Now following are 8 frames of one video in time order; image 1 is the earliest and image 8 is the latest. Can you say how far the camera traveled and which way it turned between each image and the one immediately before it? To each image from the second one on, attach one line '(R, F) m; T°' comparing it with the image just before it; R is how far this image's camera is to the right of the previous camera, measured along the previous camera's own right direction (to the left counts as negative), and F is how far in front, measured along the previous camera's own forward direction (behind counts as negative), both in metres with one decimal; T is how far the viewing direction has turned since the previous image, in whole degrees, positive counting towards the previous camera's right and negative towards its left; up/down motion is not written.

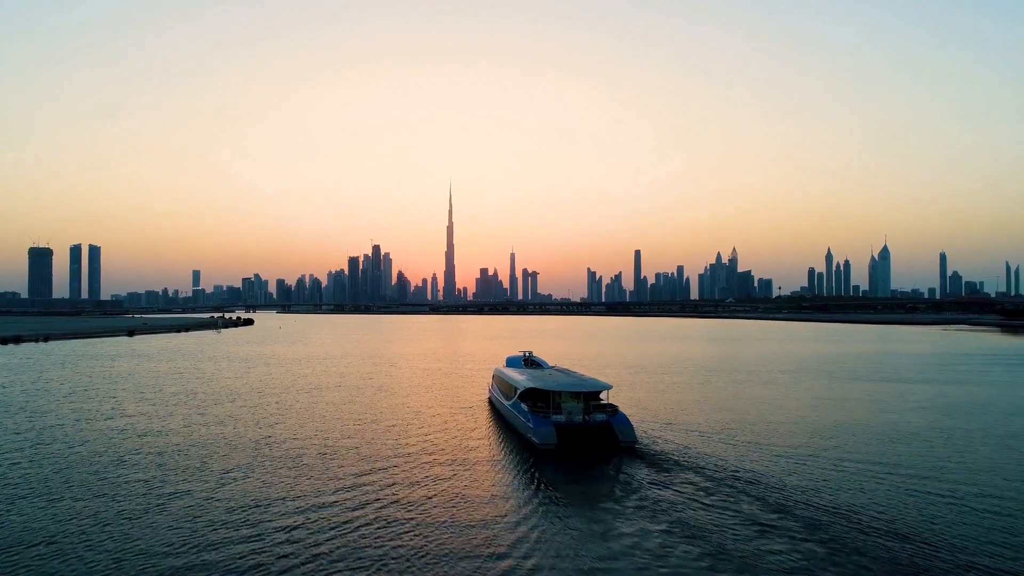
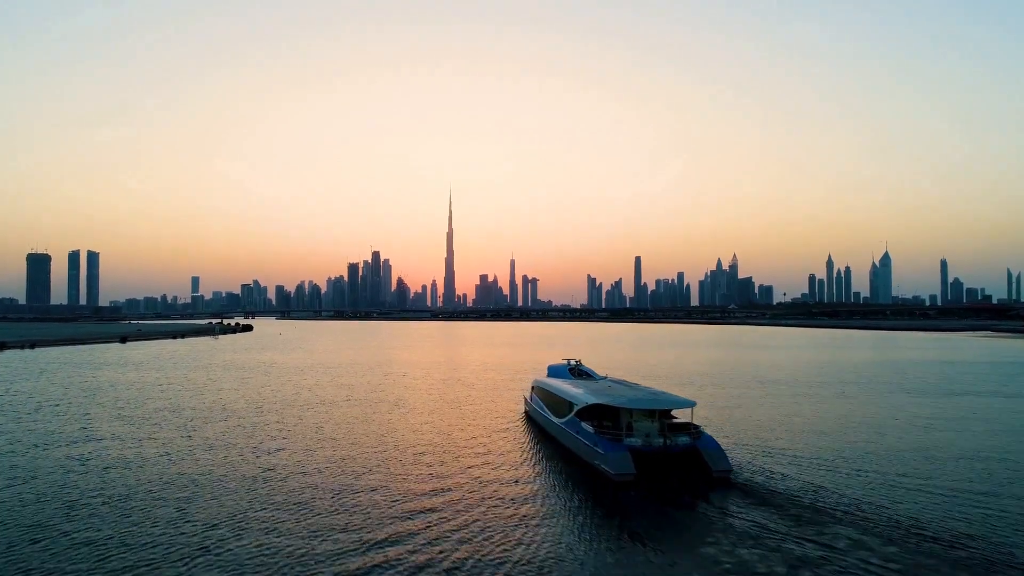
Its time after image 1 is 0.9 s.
(-2.4, +6.3) m; 0°
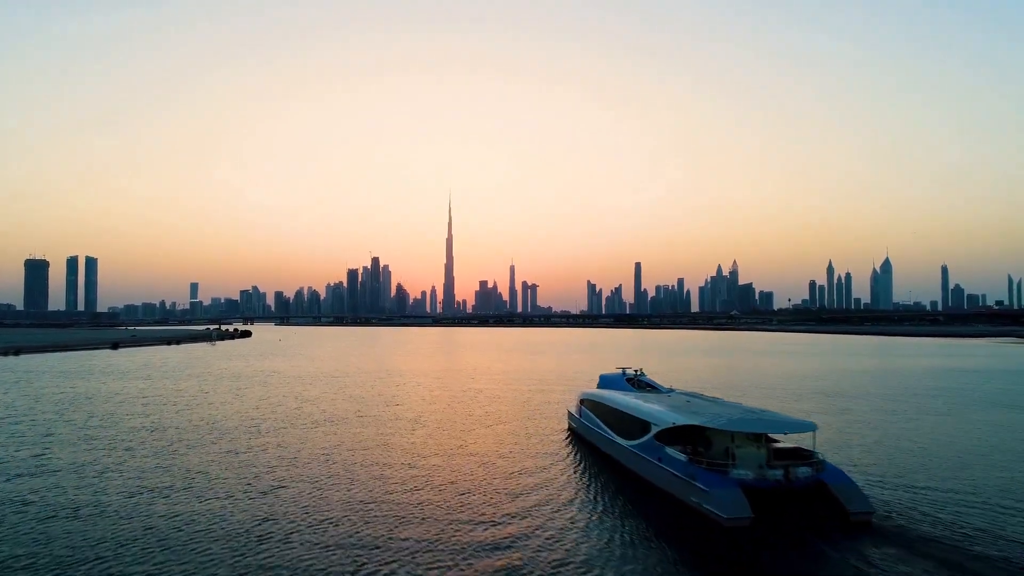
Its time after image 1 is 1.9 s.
(-2.2, +5.9) m; 0°
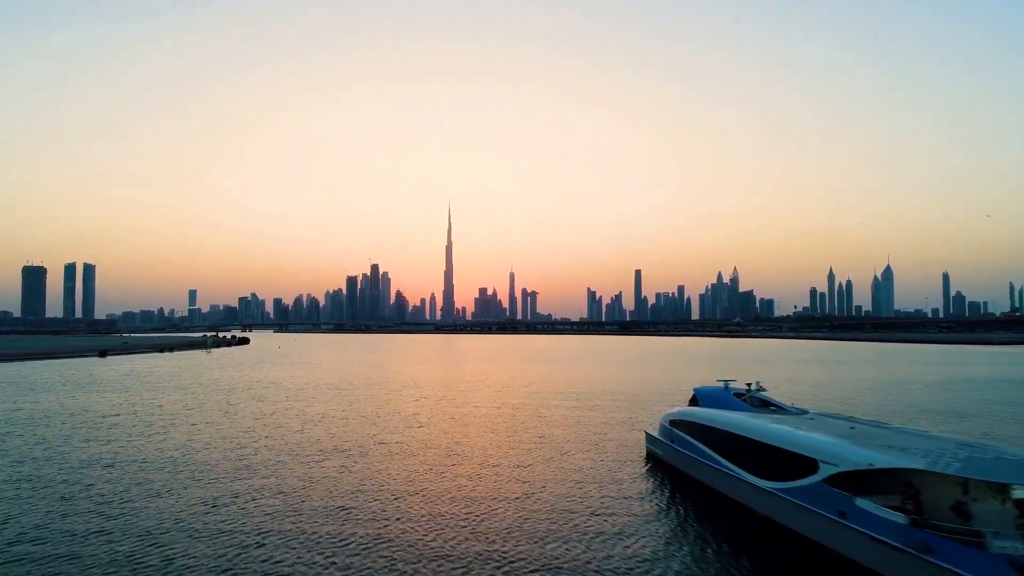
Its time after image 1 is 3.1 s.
(-2.6, +7.4) m; 0°
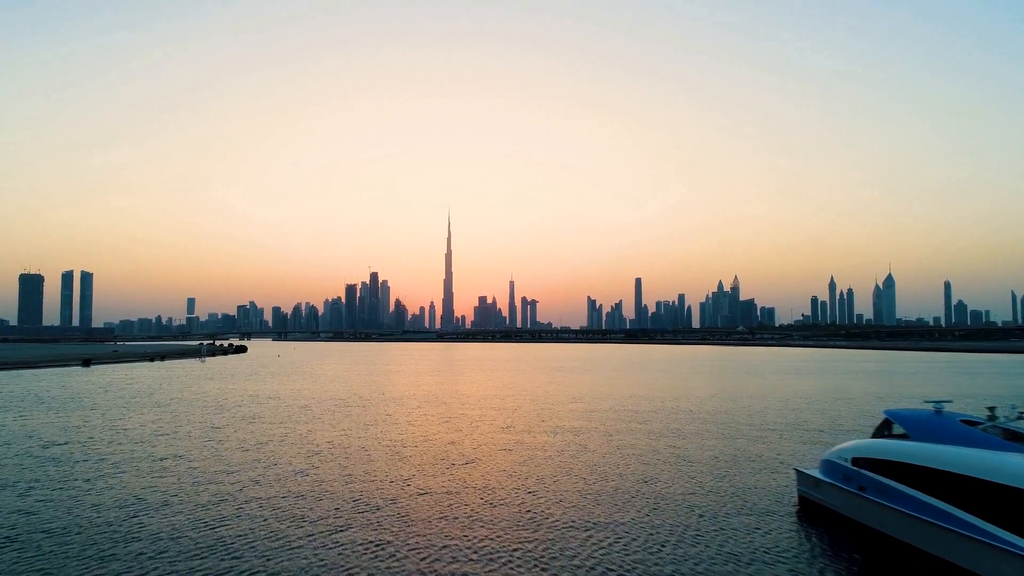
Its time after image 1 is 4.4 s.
(-2.9, +8.3) m; 0°
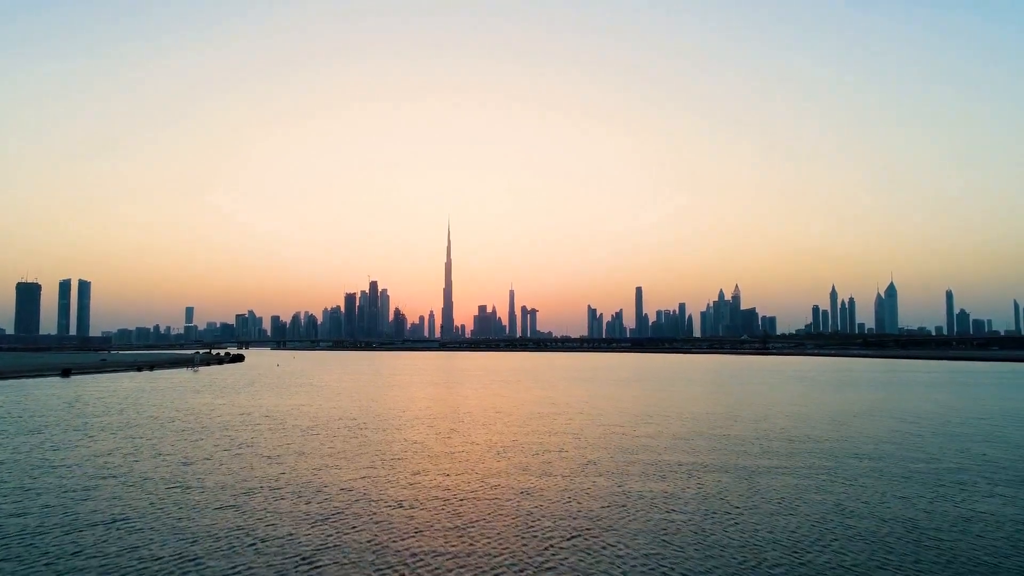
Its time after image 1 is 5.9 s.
(-3.1, +8.9) m; 0°
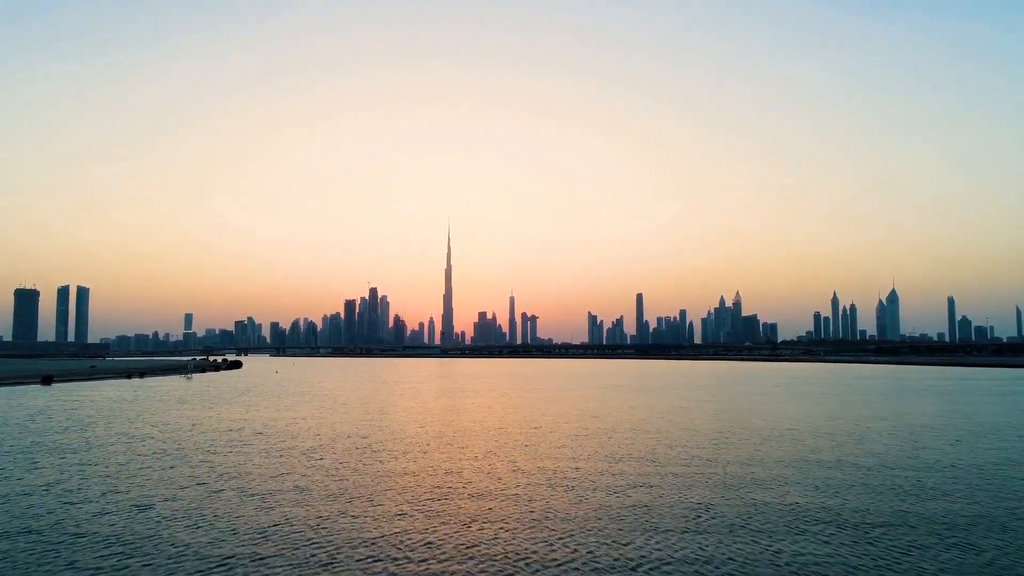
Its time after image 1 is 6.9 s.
(-2.2, +6.8) m; 0°
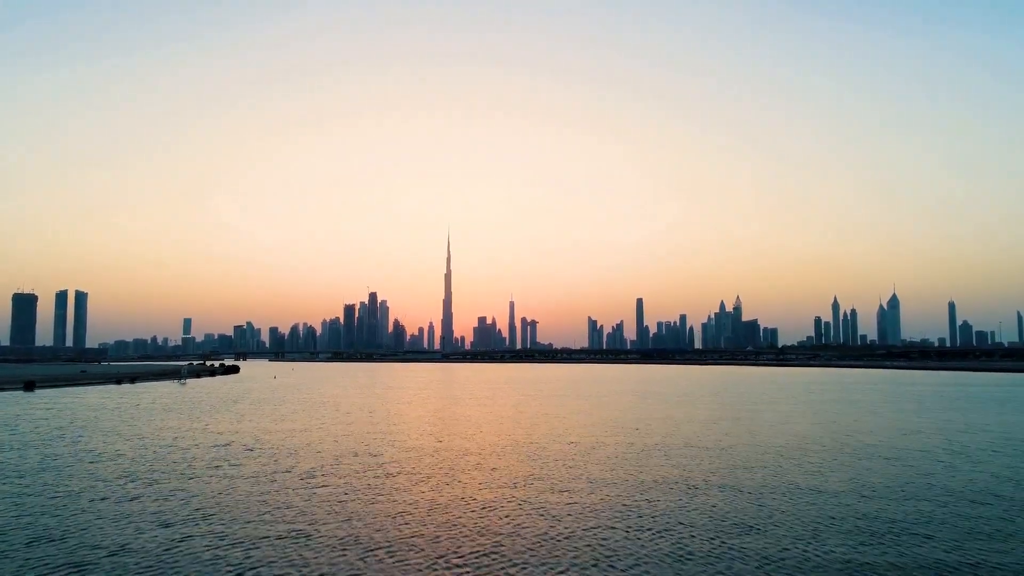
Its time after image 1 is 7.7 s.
(-1.6, +5.2) m; 0°
